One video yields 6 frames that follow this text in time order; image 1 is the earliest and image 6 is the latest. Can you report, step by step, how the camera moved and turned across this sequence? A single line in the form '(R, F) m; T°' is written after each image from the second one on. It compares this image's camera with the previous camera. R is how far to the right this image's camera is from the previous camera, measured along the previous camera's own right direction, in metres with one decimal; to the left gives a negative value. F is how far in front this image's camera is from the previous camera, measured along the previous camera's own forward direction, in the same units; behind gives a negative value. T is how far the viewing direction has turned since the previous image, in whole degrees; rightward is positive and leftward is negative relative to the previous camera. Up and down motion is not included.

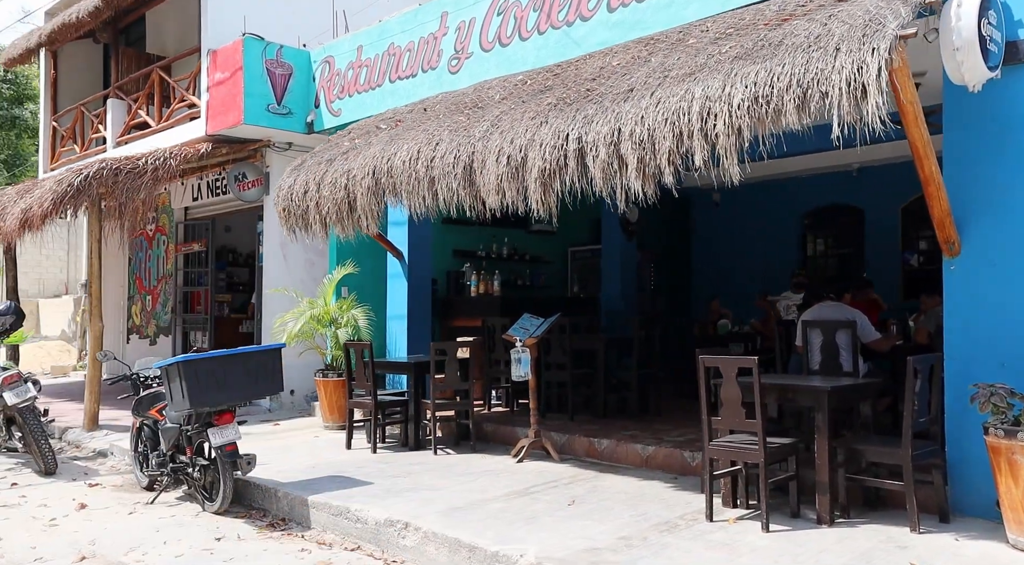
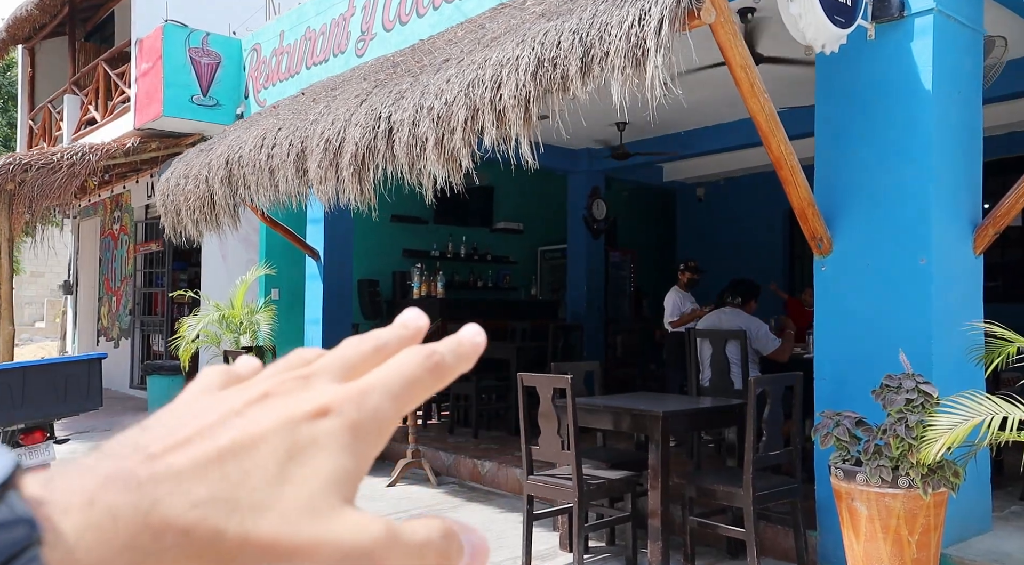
(+1.1, +0.8) m; -1°
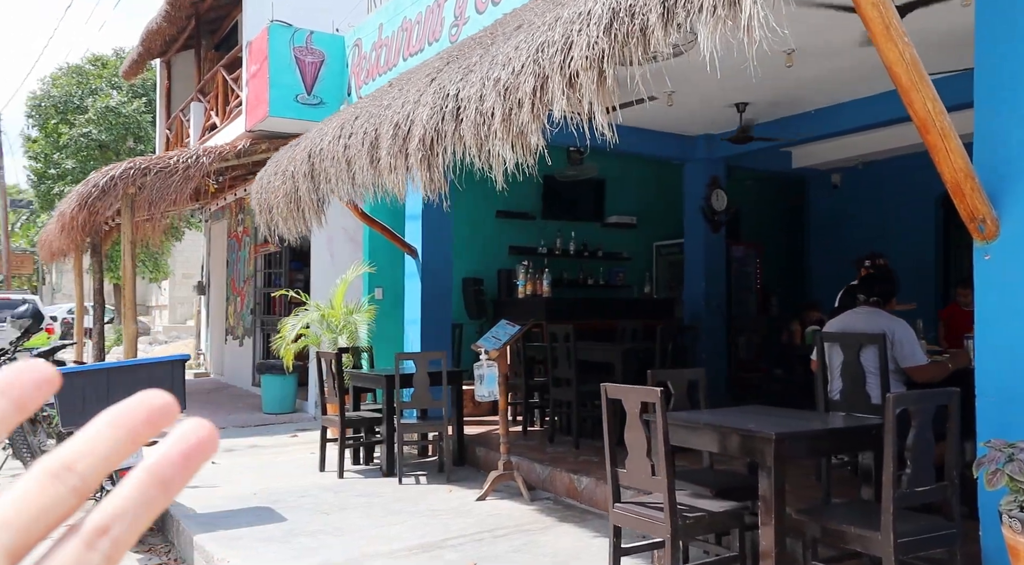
(+0.2, +0.6) m; -8°
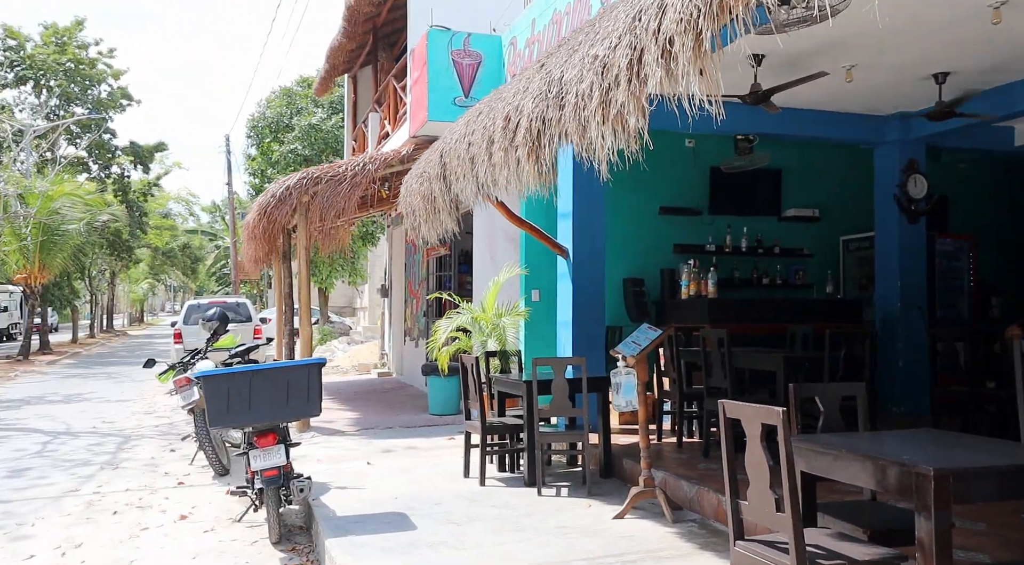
(+0.3, +0.4) m; -11°
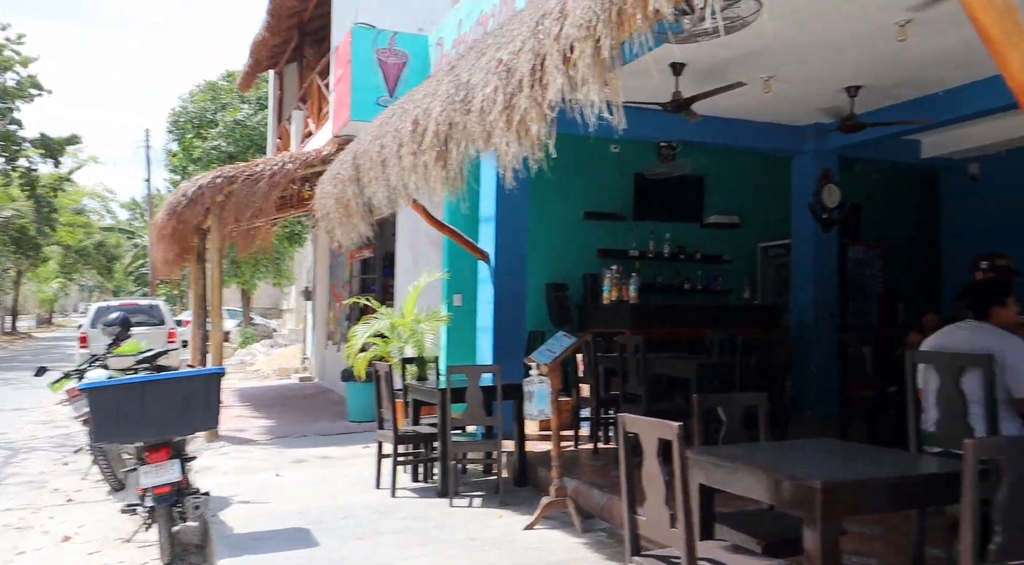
(+0.1, +0.1) m; +4°
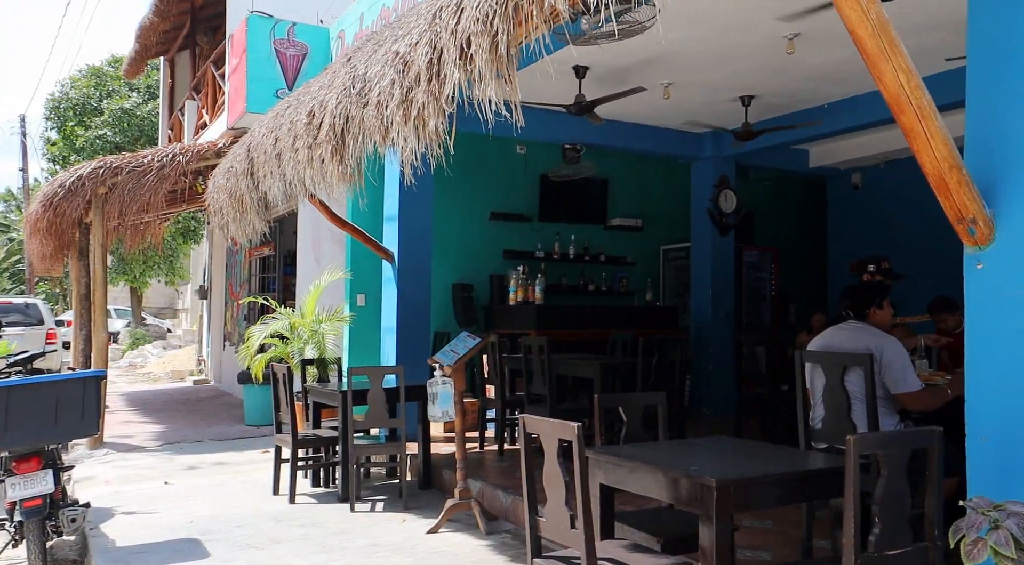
(+0.1, 0.0) m; -6°
